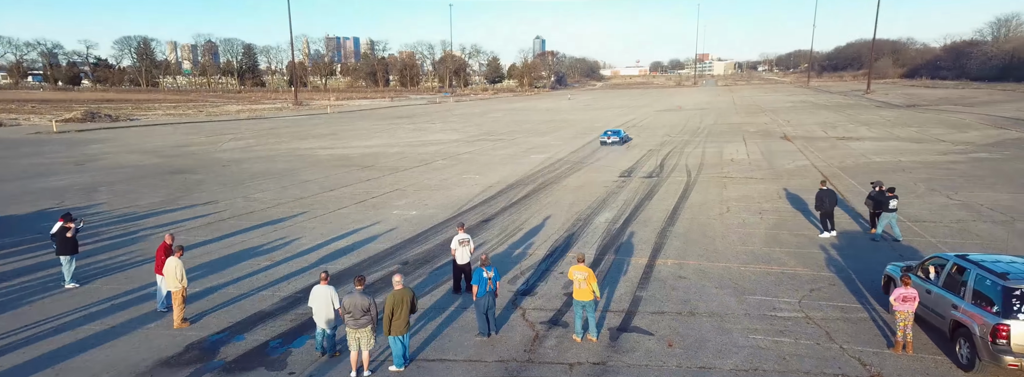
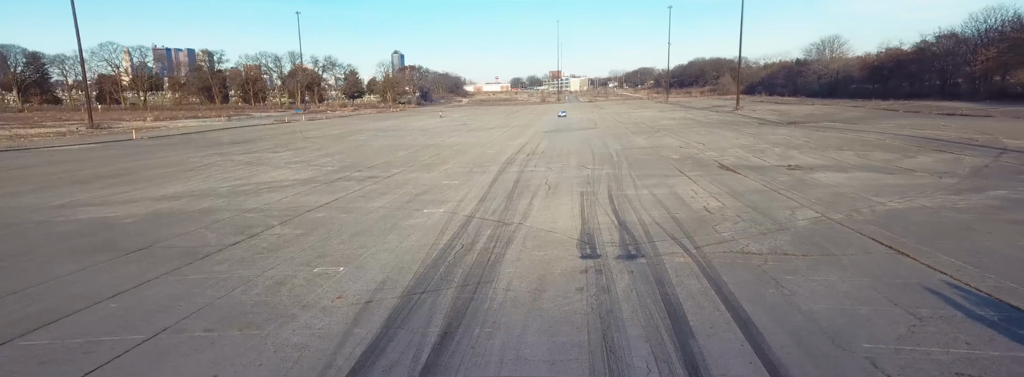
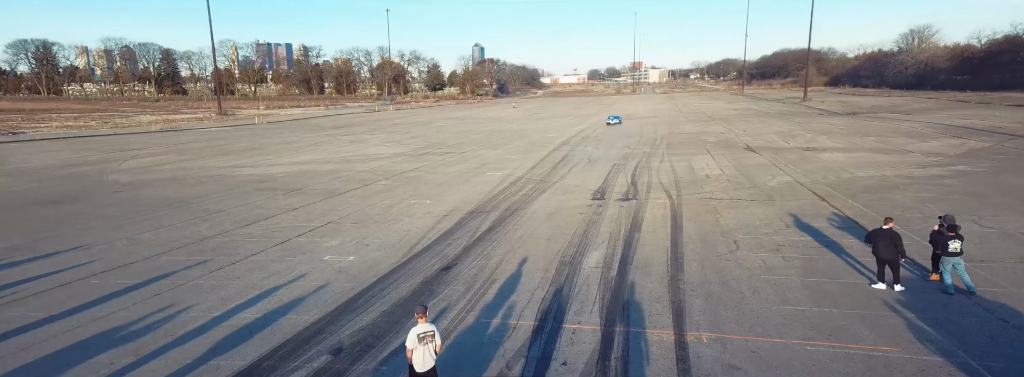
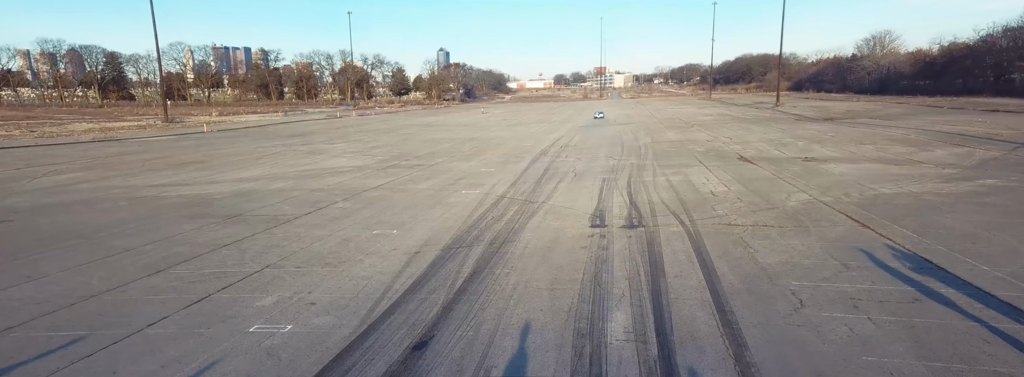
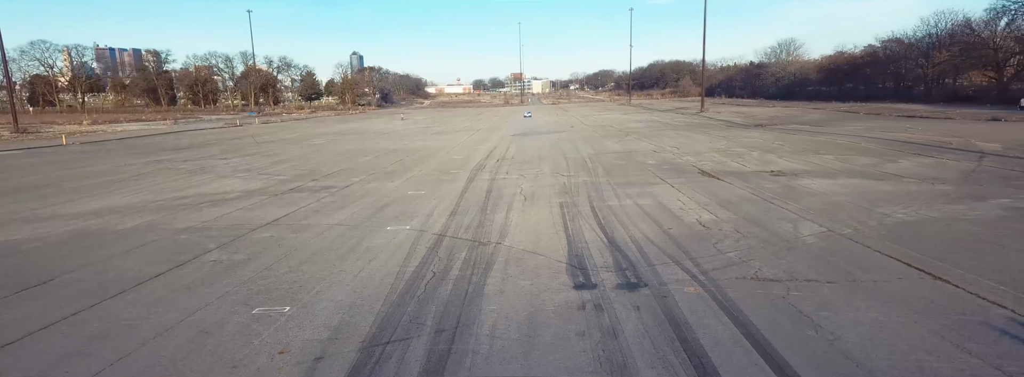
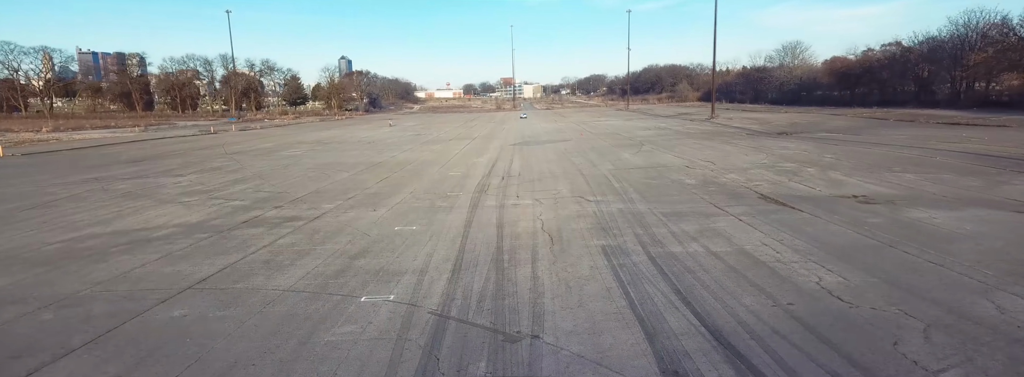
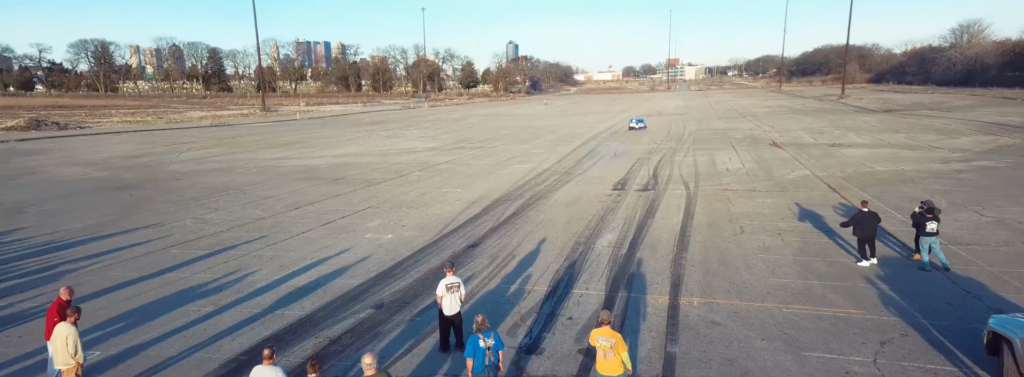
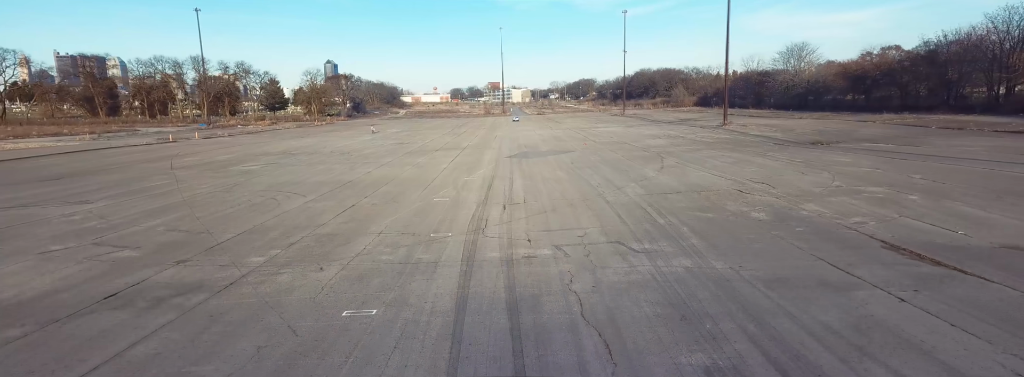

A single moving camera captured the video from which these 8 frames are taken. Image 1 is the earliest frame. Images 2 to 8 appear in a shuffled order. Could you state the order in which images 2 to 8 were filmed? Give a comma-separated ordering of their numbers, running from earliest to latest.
7, 3, 4, 2, 5, 6, 8
